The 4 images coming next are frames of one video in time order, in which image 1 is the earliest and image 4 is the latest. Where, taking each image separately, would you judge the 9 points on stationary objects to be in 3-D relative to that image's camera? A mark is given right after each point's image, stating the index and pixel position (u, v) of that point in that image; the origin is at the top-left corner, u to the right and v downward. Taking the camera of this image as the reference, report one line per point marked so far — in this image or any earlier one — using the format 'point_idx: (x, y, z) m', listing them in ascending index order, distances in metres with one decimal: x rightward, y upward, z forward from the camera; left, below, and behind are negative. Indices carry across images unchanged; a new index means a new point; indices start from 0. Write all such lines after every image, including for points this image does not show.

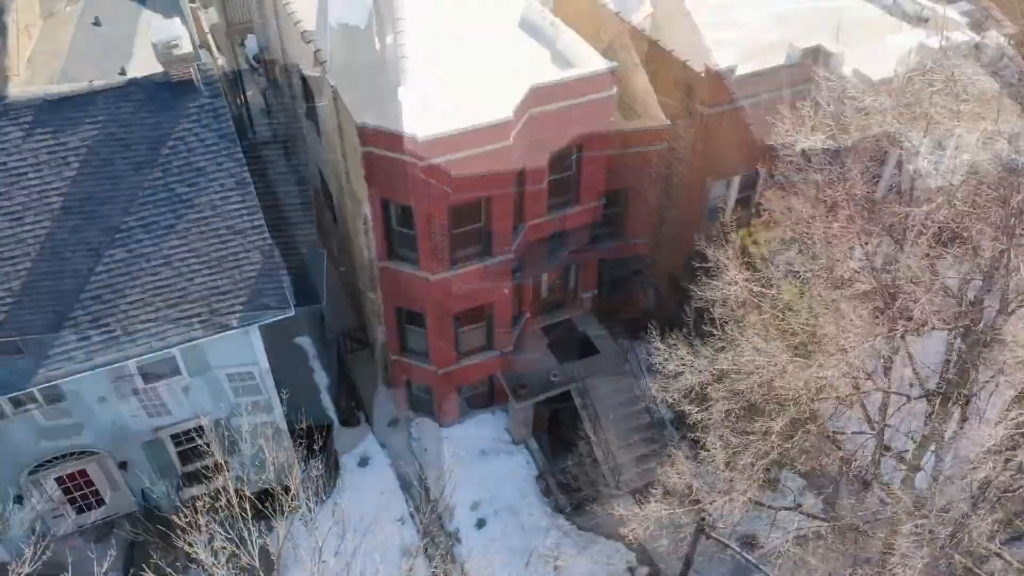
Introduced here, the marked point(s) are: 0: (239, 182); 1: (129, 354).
0: (-5.7, +2.2, +16.2) m
1: (-7.3, -1.3, +15.0) m
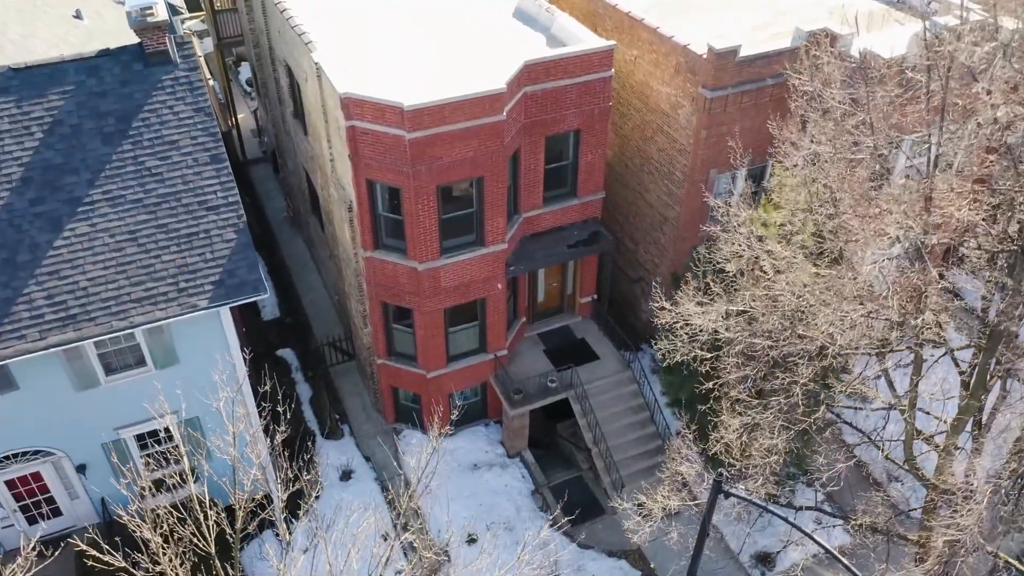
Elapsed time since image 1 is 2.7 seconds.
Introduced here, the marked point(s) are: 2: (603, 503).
0: (-5.8, +2.5, +15.3) m
1: (-7.5, -0.8, +13.7) m
2: (+2.2, -5.2, +19.1) m
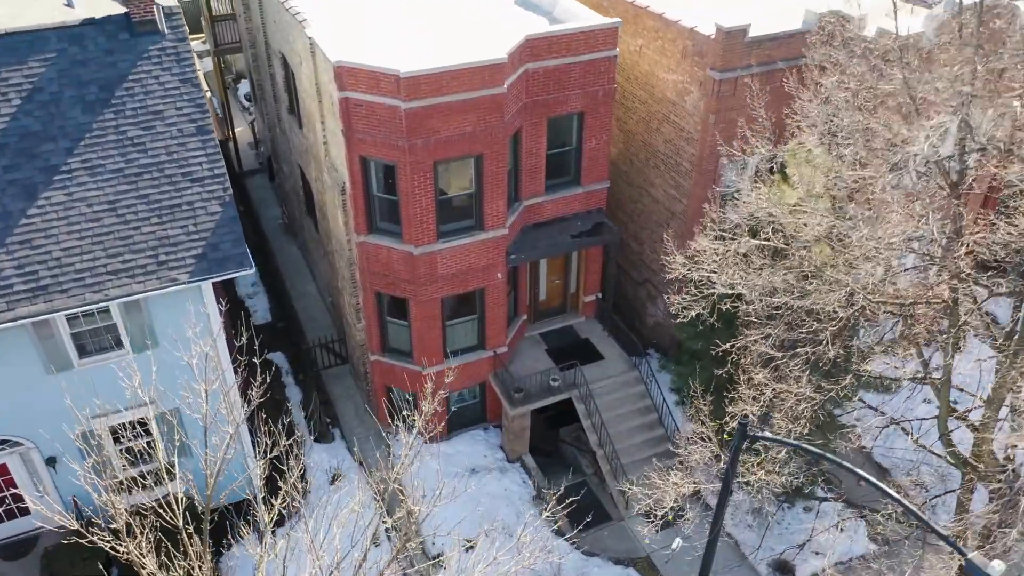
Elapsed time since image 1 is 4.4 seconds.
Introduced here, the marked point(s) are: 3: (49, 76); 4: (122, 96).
0: (-5.8, +3.0, +14.5) m
1: (-7.5, -0.3, +12.8) m
2: (+2.2, -5.0, +17.9) m
3: (-8.3, +3.8, +14.1) m
4: (-7.1, +3.5, +14.4) m
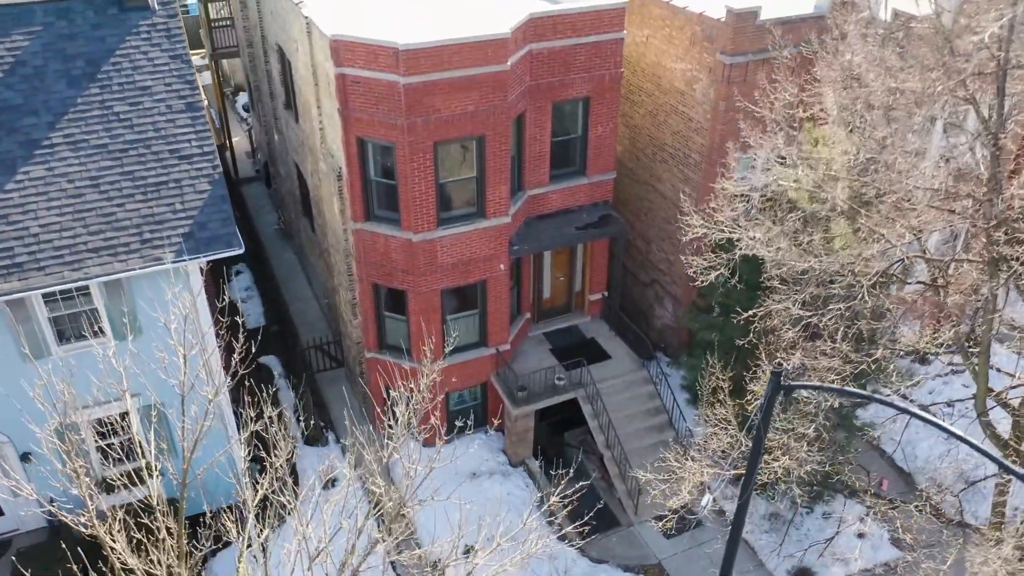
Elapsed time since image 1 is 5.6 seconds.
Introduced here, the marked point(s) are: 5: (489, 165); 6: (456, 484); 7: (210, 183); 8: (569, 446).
0: (-5.7, +3.2, +13.9) m
1: (-7.4, +0.1, +12.1) m
2: (+2.3, -4.9, +17.0) m
3: (-8.3, +4.1, +13.5) m
4: (-7.1, +3.8, +13.7) m
5: (-0.4, +2.4, +15.4) m
6: (-1.2, -4.3, +17.3) m
7: (-5.2, +1.8, +13.5) m
8: (+1.4, -3.8, +18.9) m
